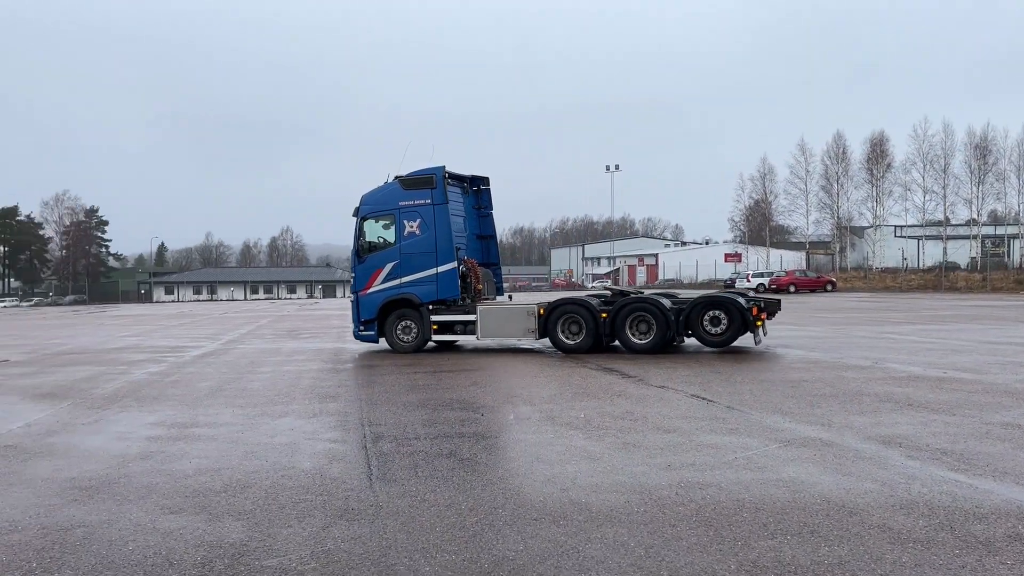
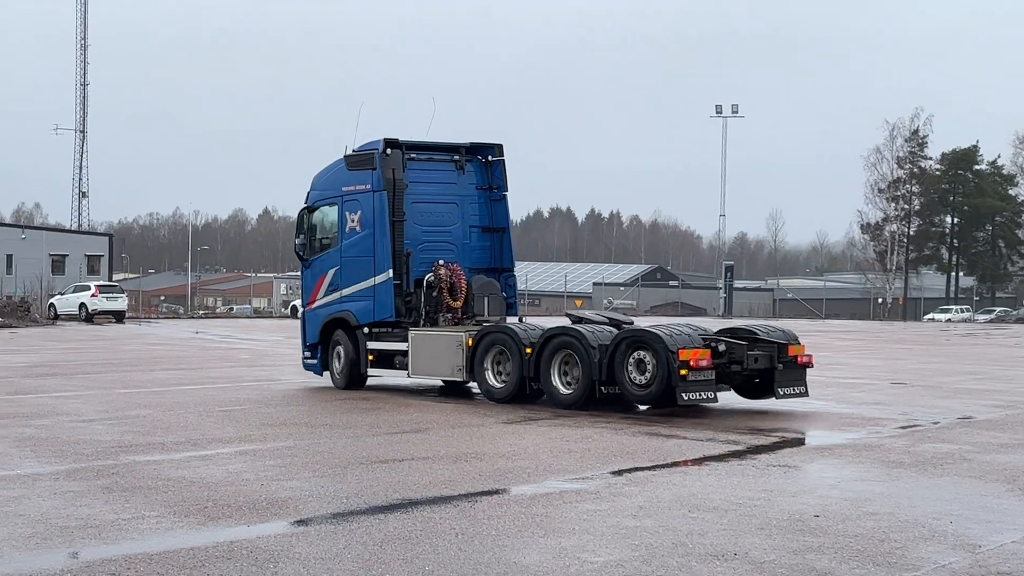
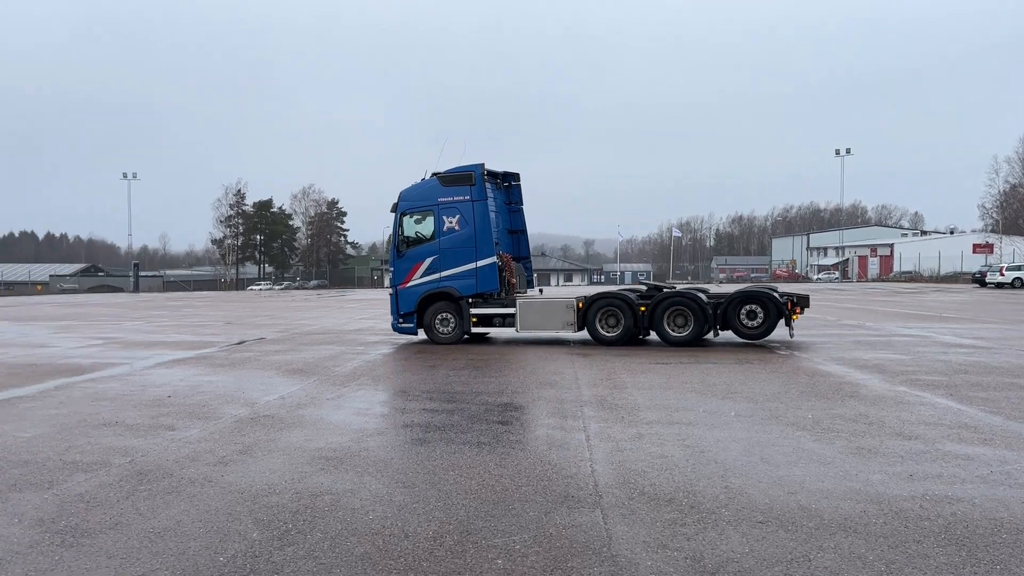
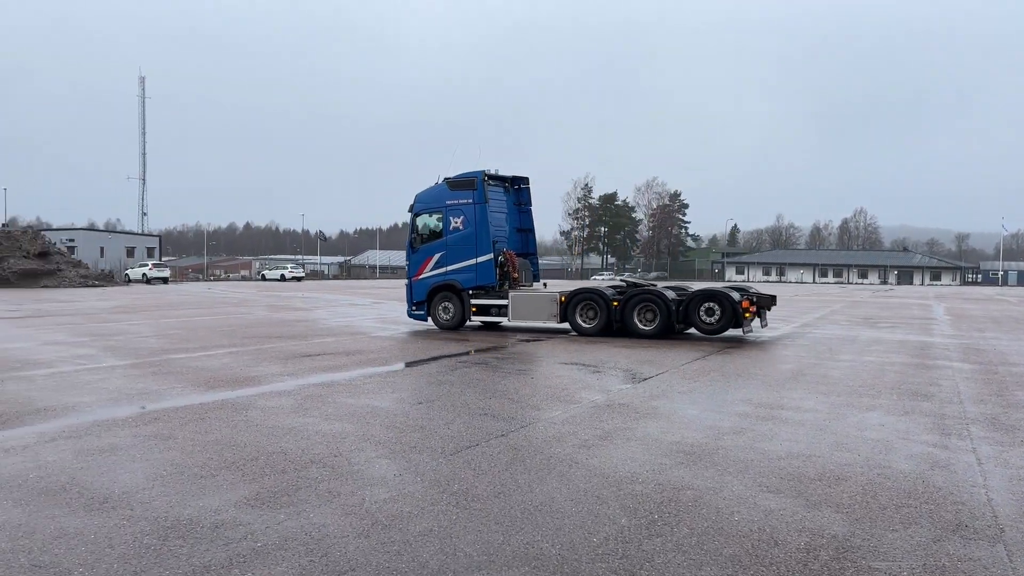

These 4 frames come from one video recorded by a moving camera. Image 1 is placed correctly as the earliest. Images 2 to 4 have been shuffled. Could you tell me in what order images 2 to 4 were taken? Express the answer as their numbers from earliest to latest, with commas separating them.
3, 4, 2
